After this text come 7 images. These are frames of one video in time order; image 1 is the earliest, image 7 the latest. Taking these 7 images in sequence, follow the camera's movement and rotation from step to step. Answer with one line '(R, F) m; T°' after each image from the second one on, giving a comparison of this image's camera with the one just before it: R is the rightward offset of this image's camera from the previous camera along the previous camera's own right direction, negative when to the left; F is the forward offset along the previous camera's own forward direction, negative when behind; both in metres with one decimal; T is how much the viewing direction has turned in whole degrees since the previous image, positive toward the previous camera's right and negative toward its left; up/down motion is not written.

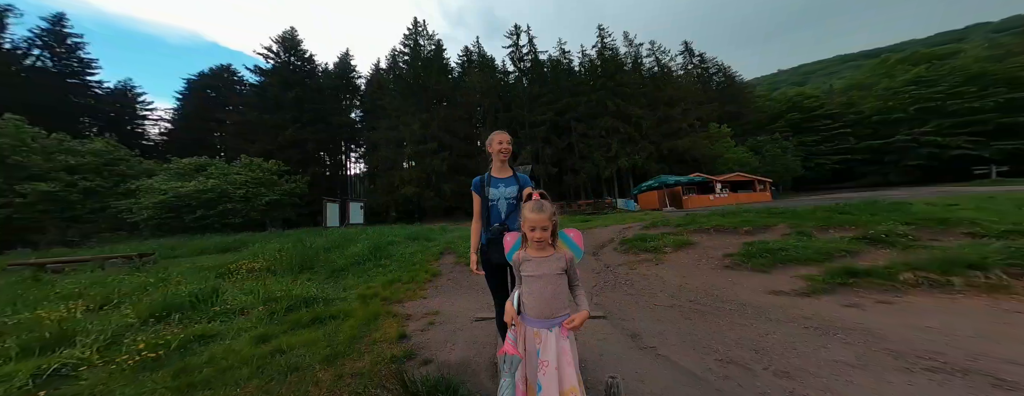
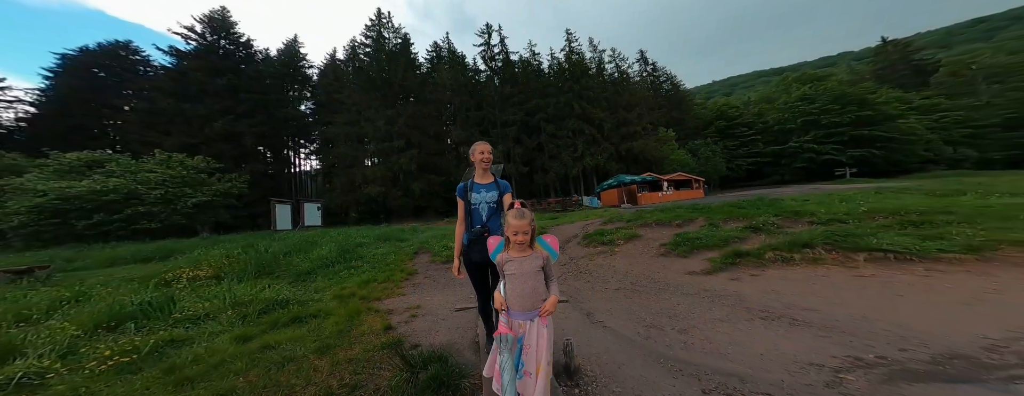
(-0.1, -0.4) m; +8°
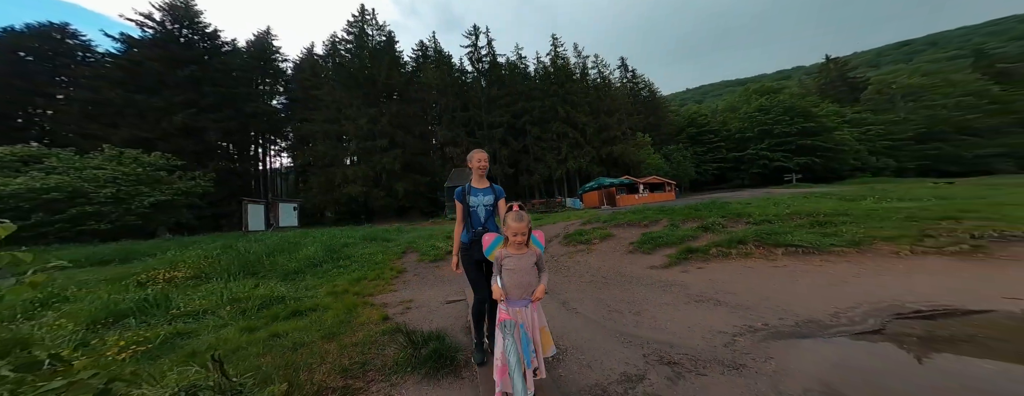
(0.0, -0.4) m; +3°
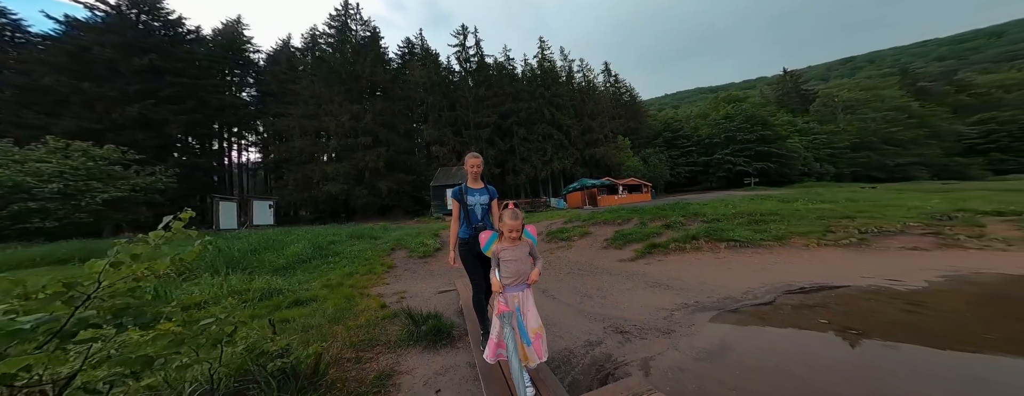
(0.0, -0.4) m; +3°
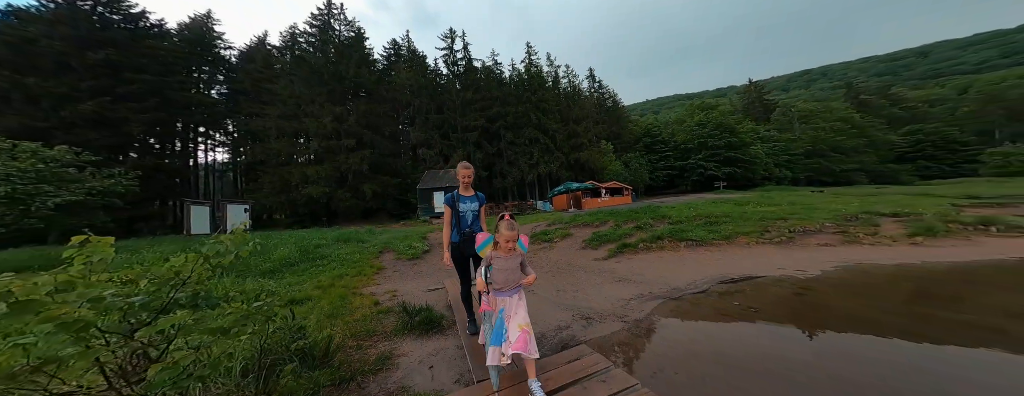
(0.0, -0.4) m; +3°
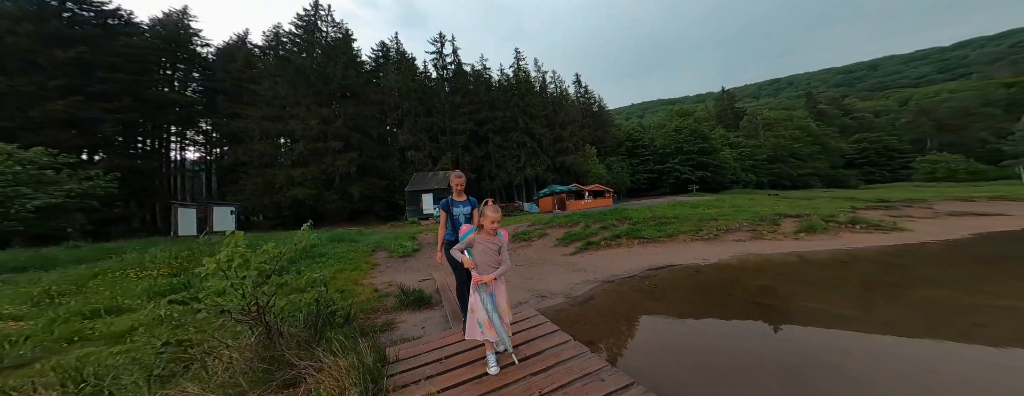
(+0.2, -0.7) m; +2°
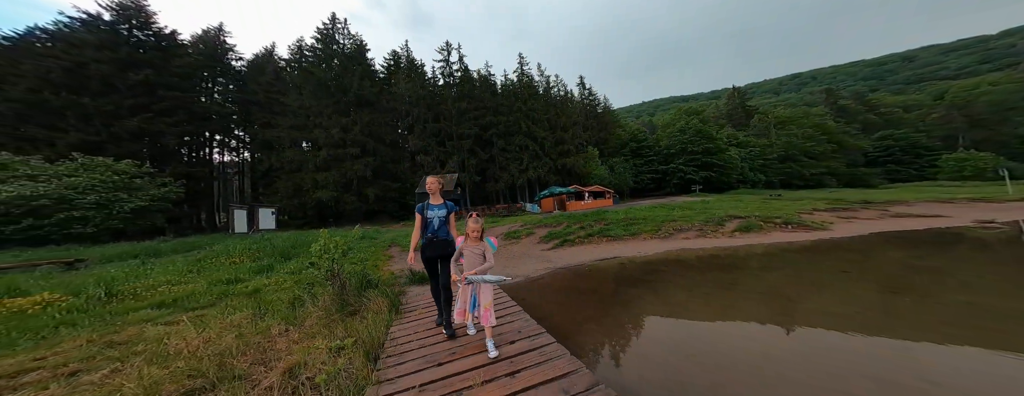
(+0.8, -0.5) m; -3°
